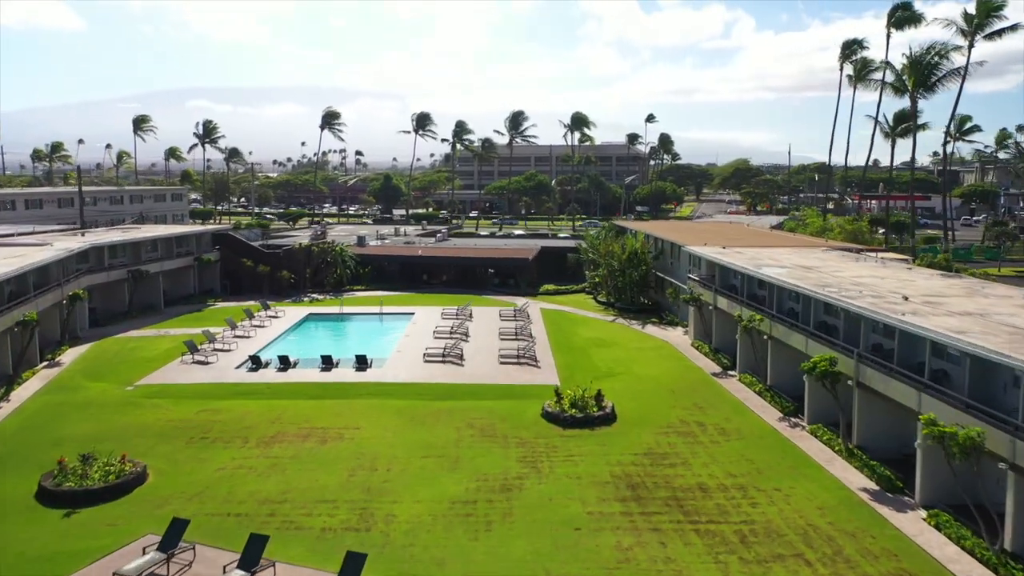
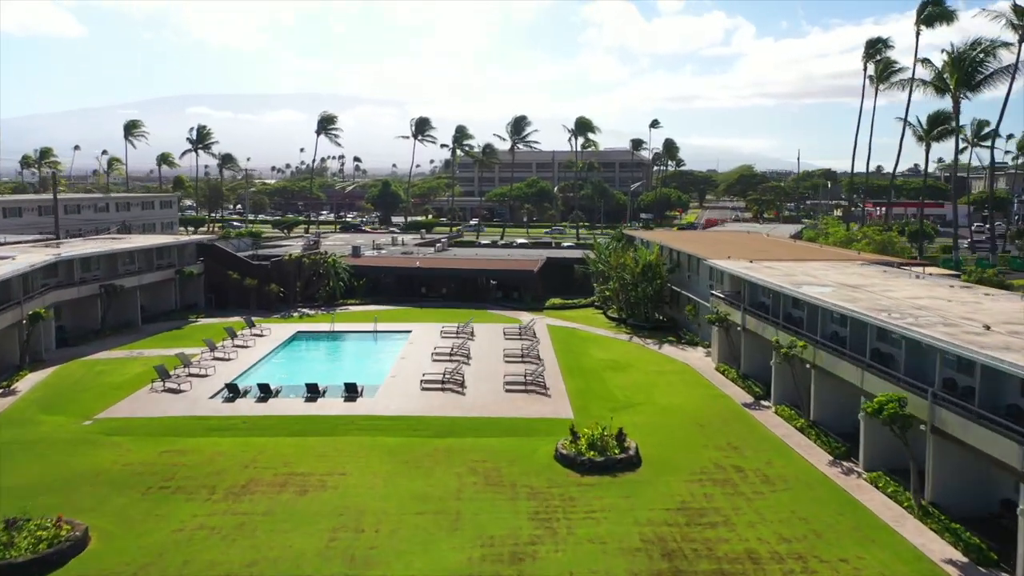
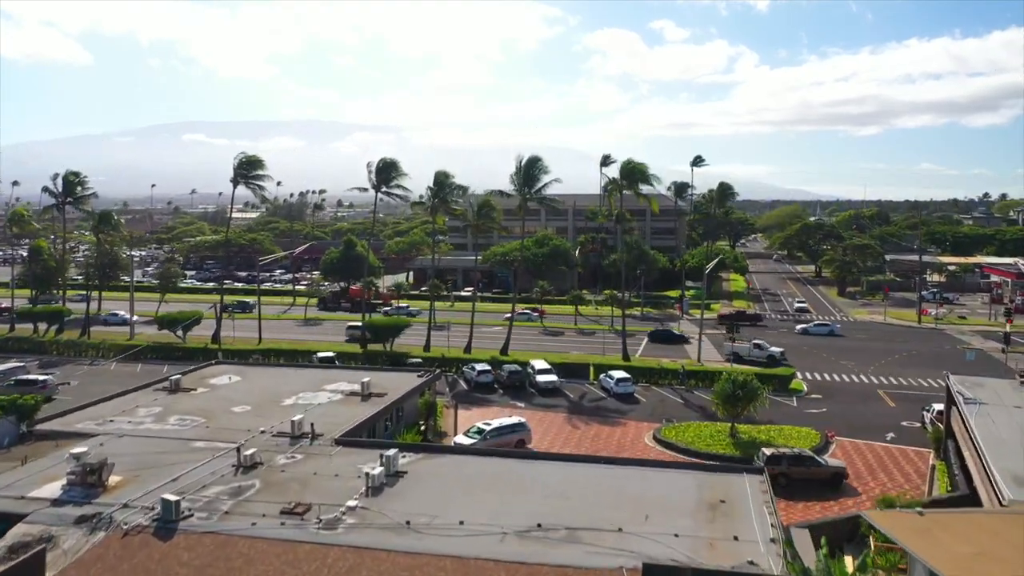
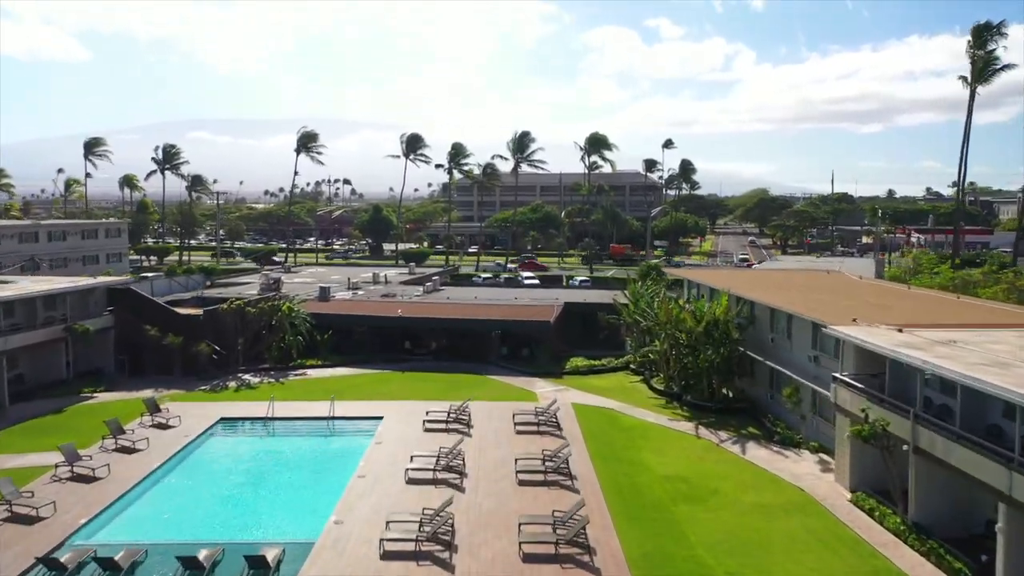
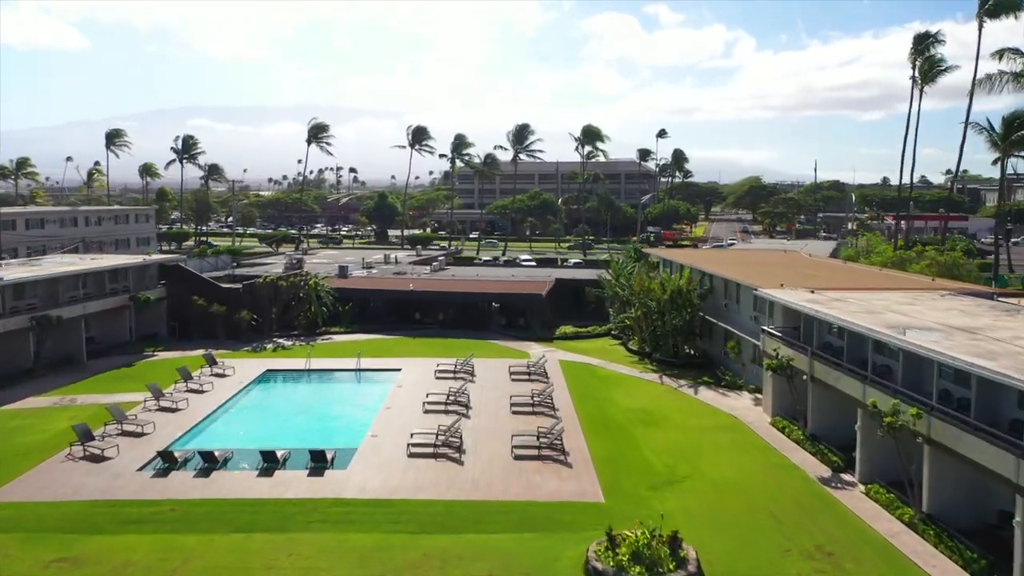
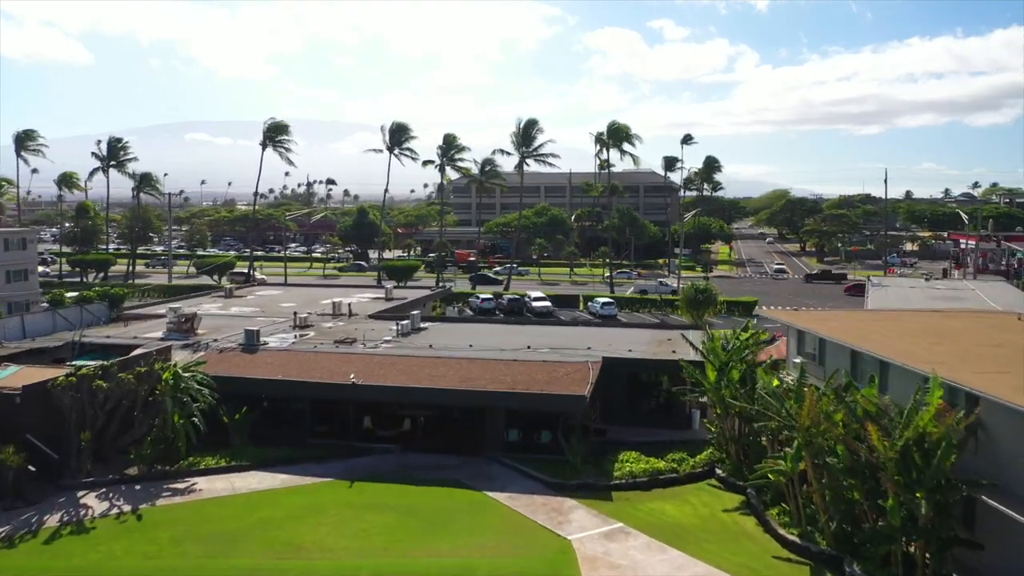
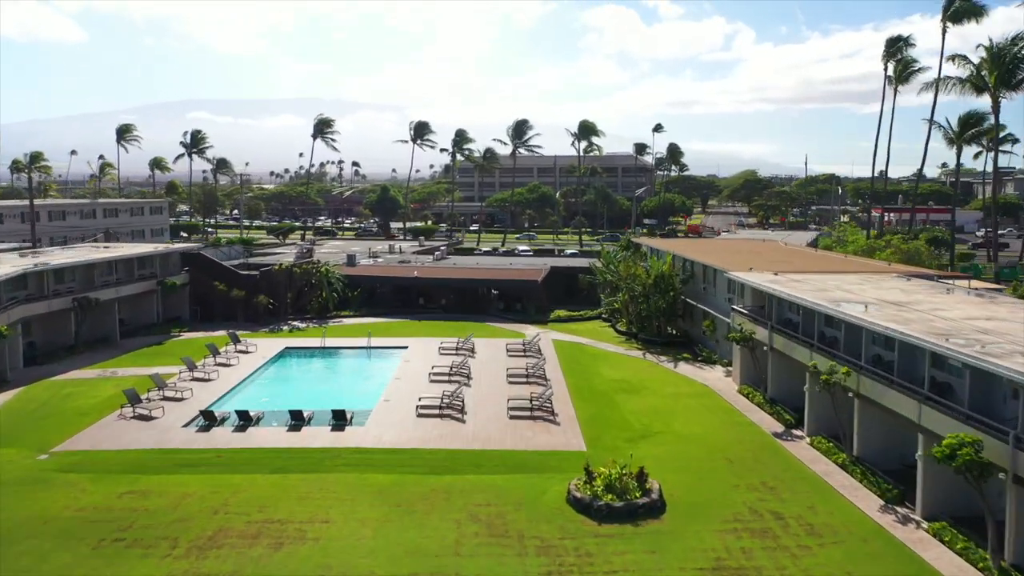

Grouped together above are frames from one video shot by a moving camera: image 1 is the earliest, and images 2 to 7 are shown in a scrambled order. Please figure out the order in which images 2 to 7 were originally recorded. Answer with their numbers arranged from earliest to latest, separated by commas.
2, 7, 5, 4, 6, 3
